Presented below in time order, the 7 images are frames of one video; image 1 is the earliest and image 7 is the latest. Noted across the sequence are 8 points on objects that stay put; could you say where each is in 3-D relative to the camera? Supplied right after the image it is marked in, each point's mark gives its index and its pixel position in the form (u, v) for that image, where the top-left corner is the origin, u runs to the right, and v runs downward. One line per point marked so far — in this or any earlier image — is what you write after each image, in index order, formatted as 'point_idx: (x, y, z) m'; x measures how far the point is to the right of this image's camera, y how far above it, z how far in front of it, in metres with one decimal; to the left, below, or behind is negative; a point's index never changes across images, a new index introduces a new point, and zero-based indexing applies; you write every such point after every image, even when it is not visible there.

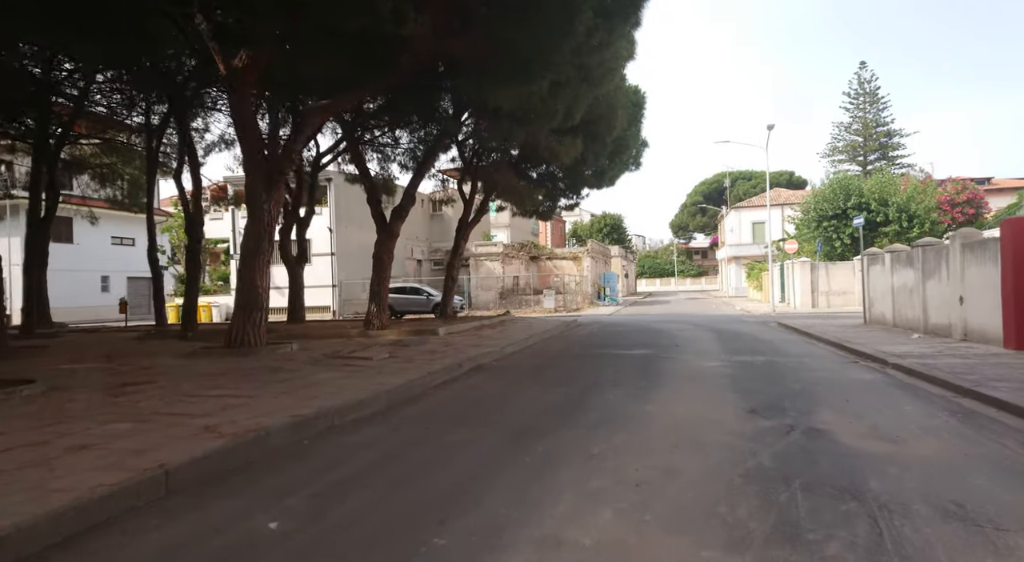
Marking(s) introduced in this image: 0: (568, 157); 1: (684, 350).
0: (+1.7, +3.5, +18.5) m
1: (+3.7, -1.5, +14.1) m
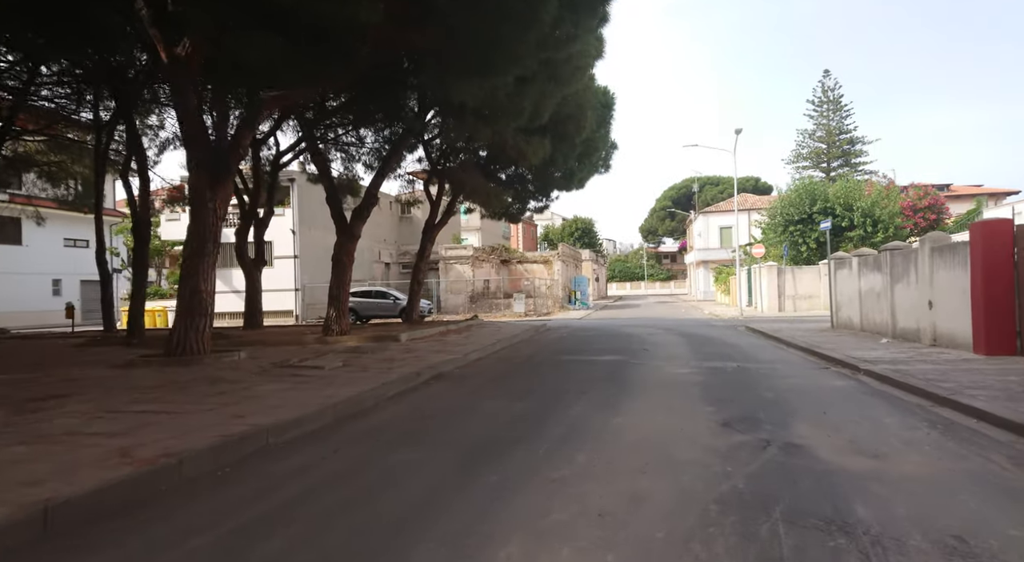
0: (+0.7, +3.4, +18.0) m
1: (+2.9, -1.5, +13.7) m
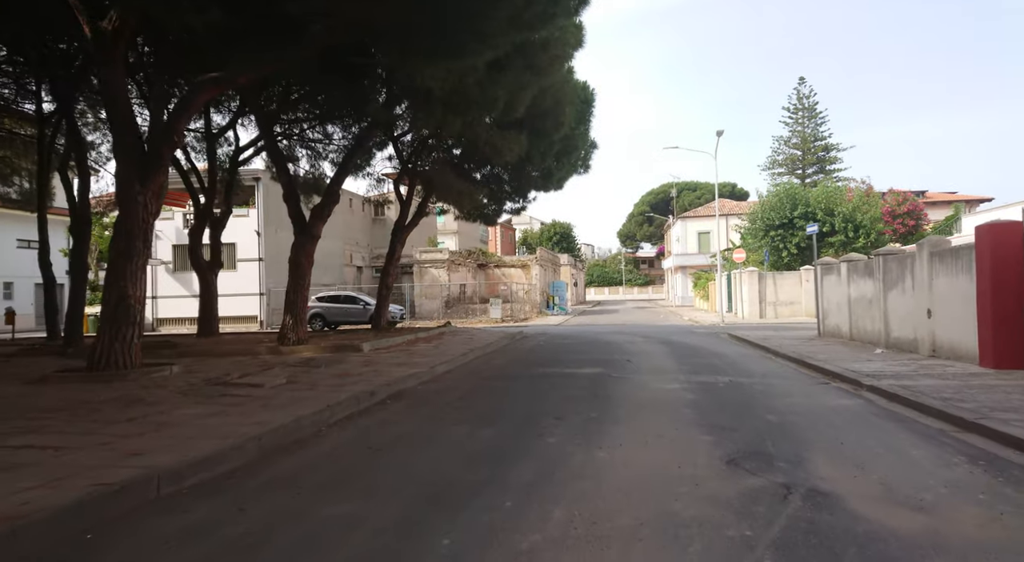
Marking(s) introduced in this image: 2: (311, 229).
0: (0.0, +3.2, +16.8) m
1: (+2.4, -1.7, +12.5) m
2: (-5.0, +1.3, +16.3) m
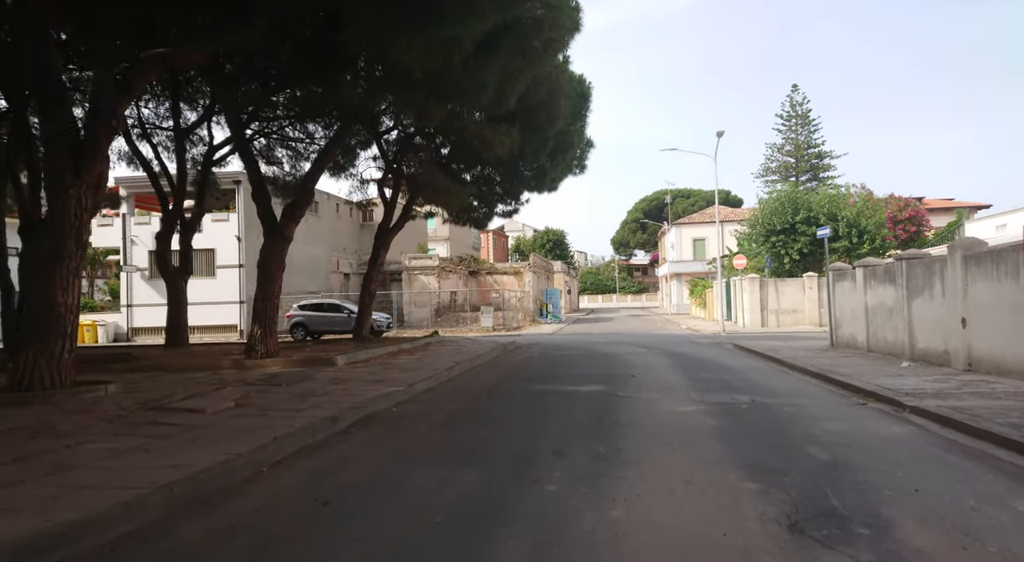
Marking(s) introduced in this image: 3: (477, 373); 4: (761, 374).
0: (-0.2, +3.1, +15.4) m
1: (+2.2, -1.8, +11.1) m
2: (-5.2, +1.1, +14.9) m
3: (-0.7, -1.9, +13.5) m
4: (+4.9, -1.8, +12.9) m
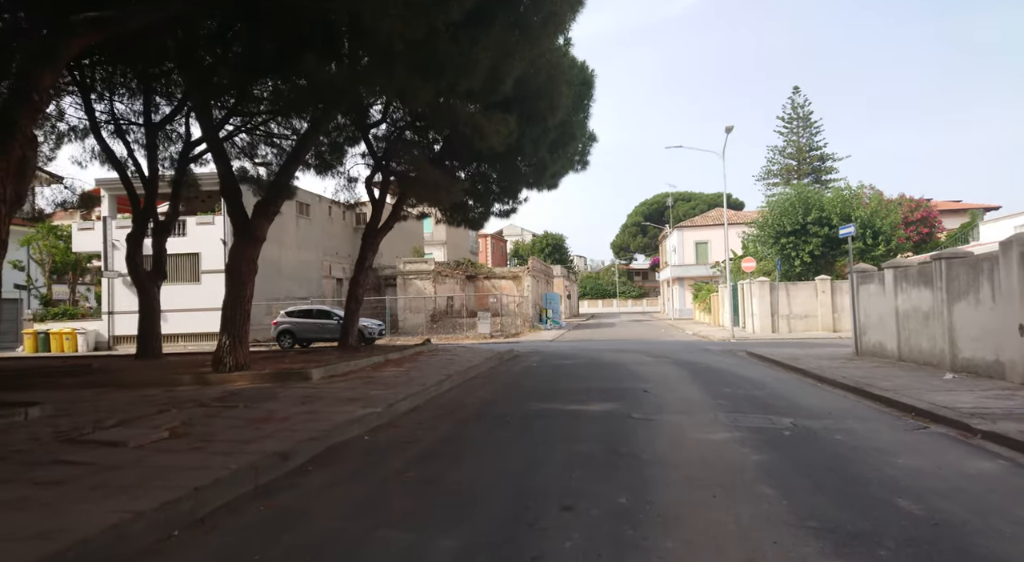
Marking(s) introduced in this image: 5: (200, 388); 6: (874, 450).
0: (-0.2, +3.0, +14.0) m
1: (+2.2, -1.8, +9.6) m
2: (-5.3, +1.1, +13.4) m
3: (-0.8, -2.0, +12.0) m
4: (+4.9, -1.9, +11.4) m
5: (-5.3, -1.8, +11.1) m
6: (+3.7, -1.7, +6.8) m
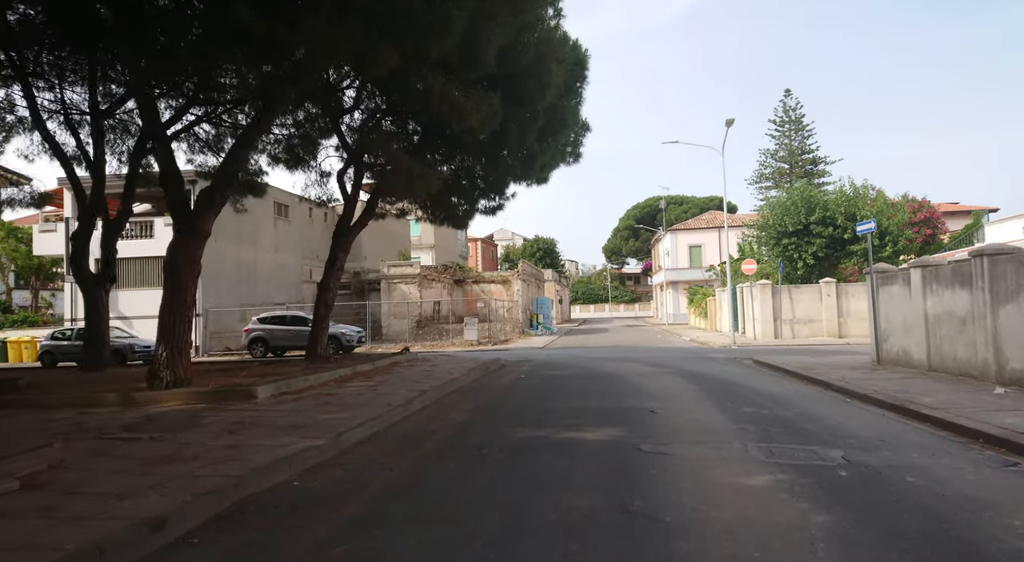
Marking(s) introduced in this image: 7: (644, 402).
0: (-0.6, +3.0, +12.3) m
1: (+1.9, -1.8, +7.9) m
2: (-5.6, +1.0, +11.6) m
3: (-1.0, -2.0, +10.2) m
4: (+4.6, -1.9, +9.7) m
5: (-5.6, -1.8, +9.3) m
6: (+3.5, -1.7, +5.1) m
7: (+2.0, -1.9, +10.2) m
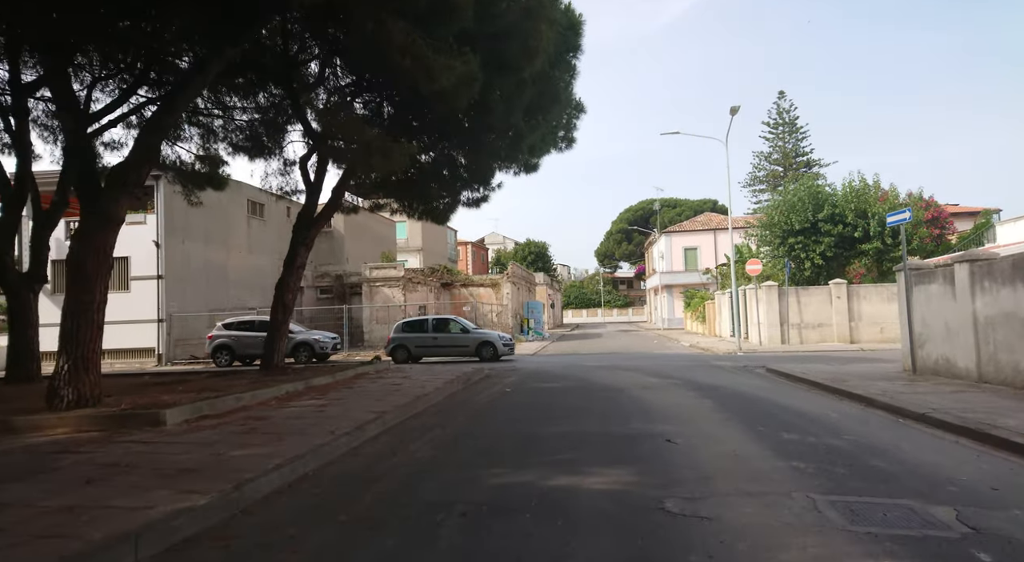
0: (-0.9, +3.0, +10.2) m
1: (+1.7, -1.7, +5.9) m
2: (-5.9, +1.1, +9.5) m
3: (-1.3, -1.9, +8.1) m
4: (+4.4, -1.8, +7.7) m
5: (-5.8, -1.7, +7.2) m
6: (+3.3, -1.6, +3.1) m
7: (+1.8, -1.8, +8.2) m
